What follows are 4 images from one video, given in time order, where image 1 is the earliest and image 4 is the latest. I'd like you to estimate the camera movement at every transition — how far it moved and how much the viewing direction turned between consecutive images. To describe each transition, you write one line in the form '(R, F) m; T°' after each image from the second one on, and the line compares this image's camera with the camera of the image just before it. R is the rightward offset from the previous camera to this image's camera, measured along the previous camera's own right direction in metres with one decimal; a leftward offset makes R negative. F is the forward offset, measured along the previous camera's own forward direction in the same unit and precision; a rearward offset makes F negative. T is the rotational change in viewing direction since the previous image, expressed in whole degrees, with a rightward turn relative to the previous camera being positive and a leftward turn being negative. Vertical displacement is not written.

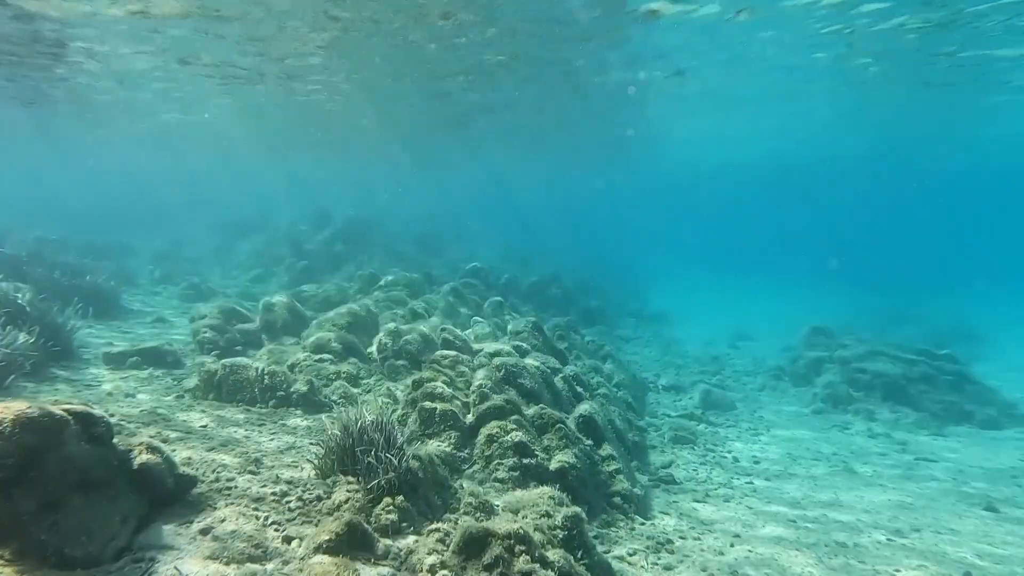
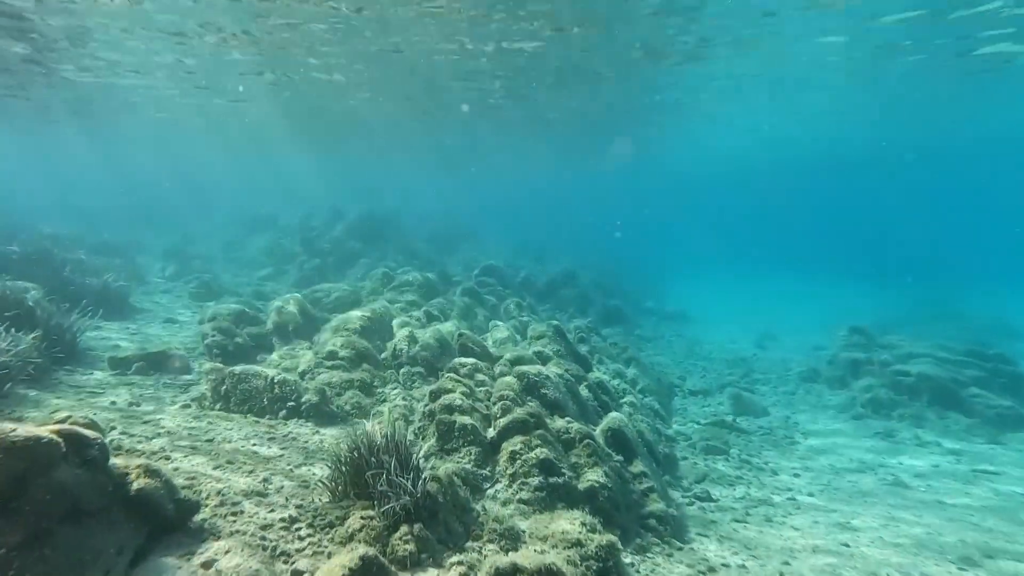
(-0.2, +0.6) m; -1°
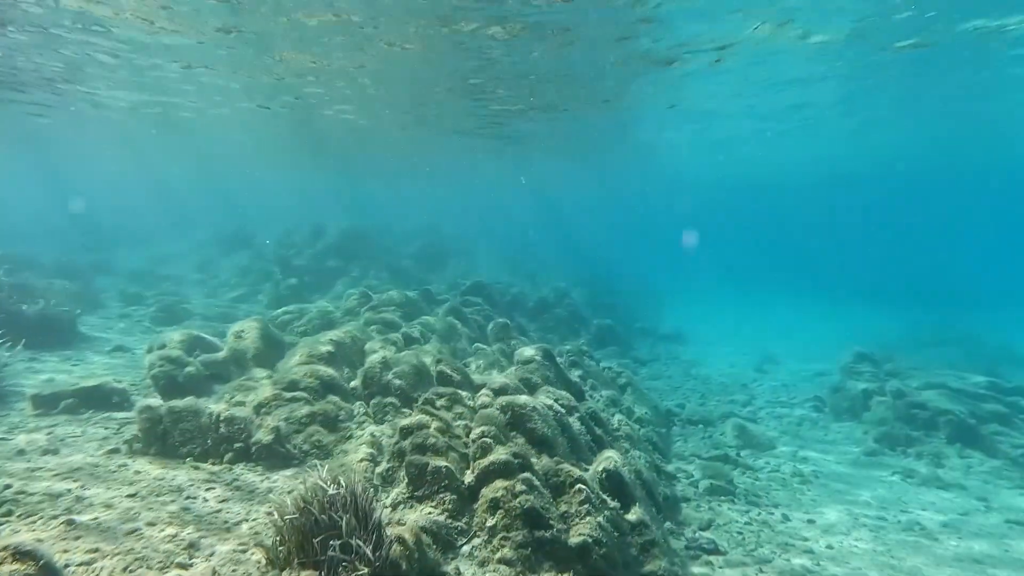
(+0.1, +1.0) m; +1°
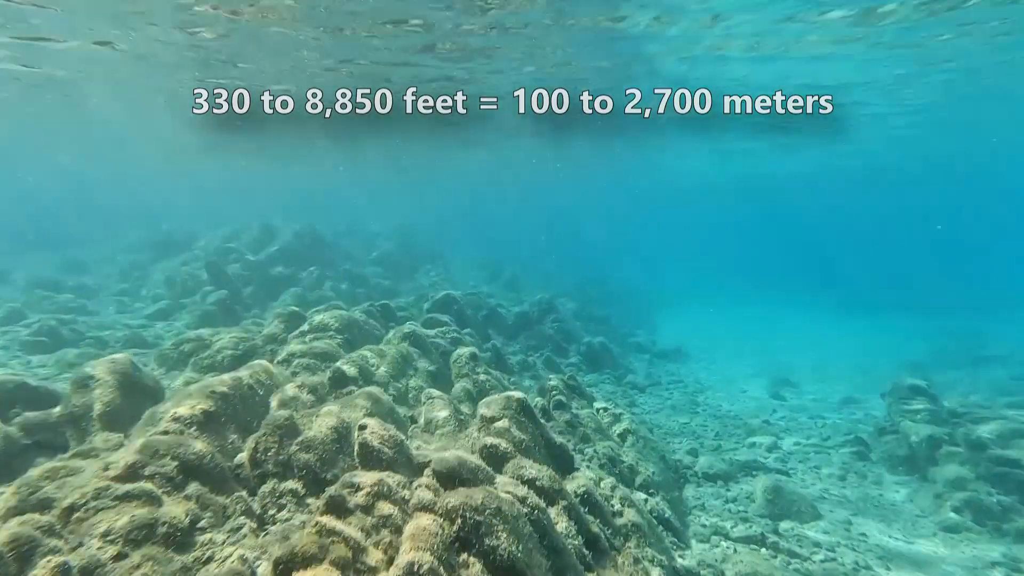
(+0.4, +3.1) m; +1°
